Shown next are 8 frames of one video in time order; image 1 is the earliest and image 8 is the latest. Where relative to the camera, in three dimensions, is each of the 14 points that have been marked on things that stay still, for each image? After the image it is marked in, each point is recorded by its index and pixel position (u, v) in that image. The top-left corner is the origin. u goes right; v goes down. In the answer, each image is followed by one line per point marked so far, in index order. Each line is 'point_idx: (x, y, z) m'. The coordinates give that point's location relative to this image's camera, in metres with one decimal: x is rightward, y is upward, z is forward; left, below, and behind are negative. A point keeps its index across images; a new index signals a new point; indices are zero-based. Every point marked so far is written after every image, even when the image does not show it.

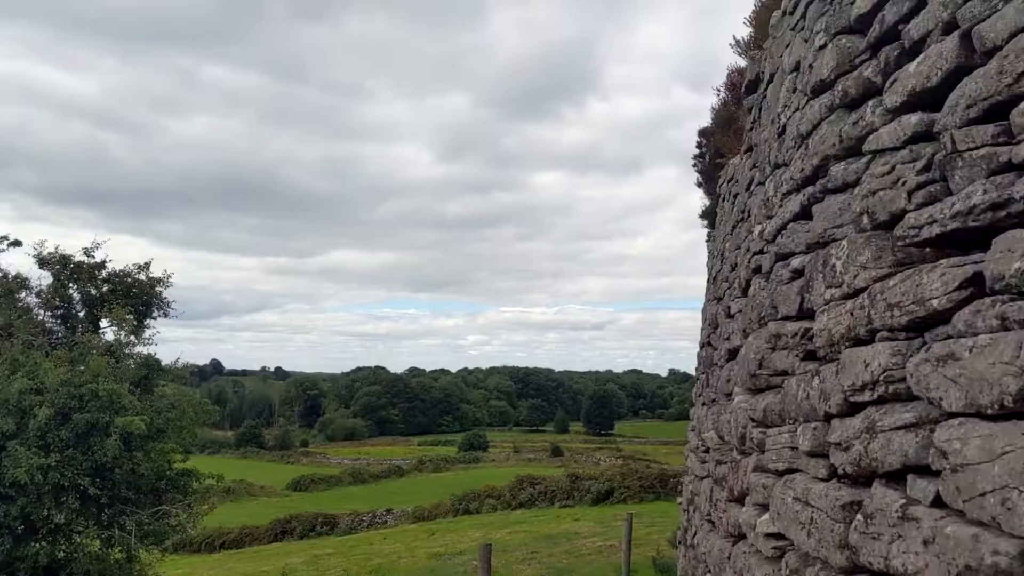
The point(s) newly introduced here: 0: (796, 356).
0: (+1.0, -0.2, +2.4) m
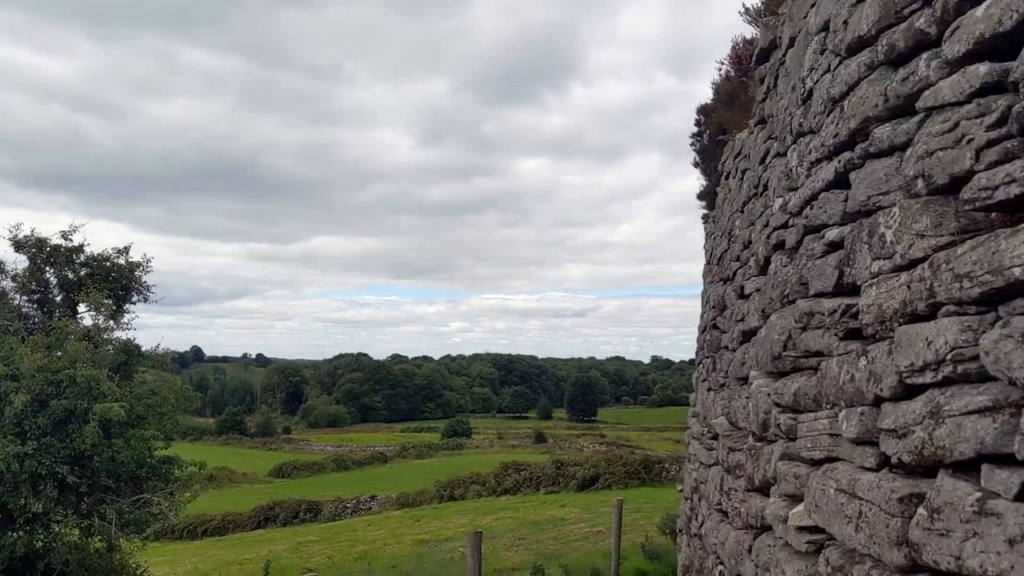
0: (+1.0, -0.2, +2.2) m
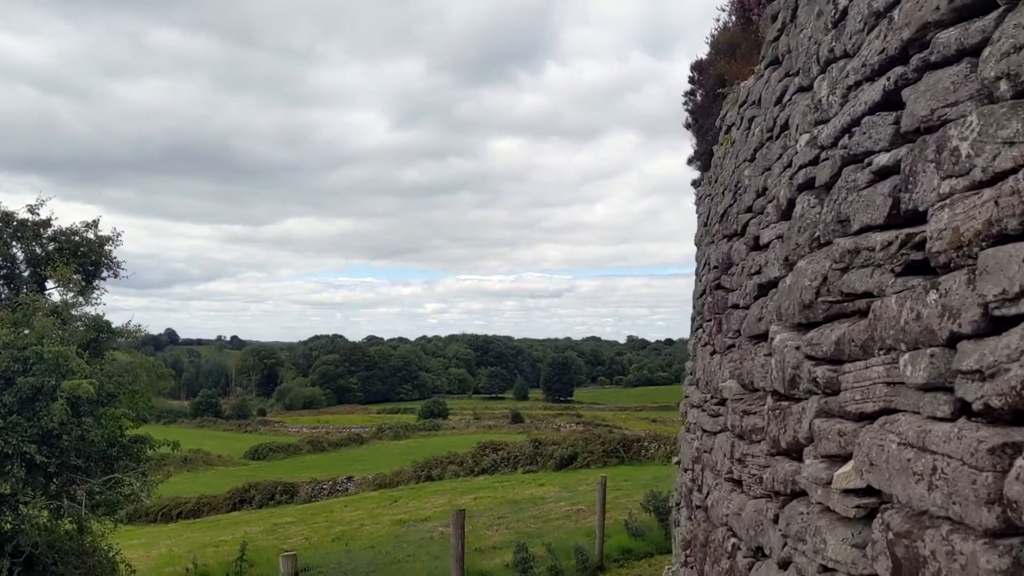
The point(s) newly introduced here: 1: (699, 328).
0: (+1.1, 0.0, +1.9) m
1: (+1.4, -0.3, +5.1) m
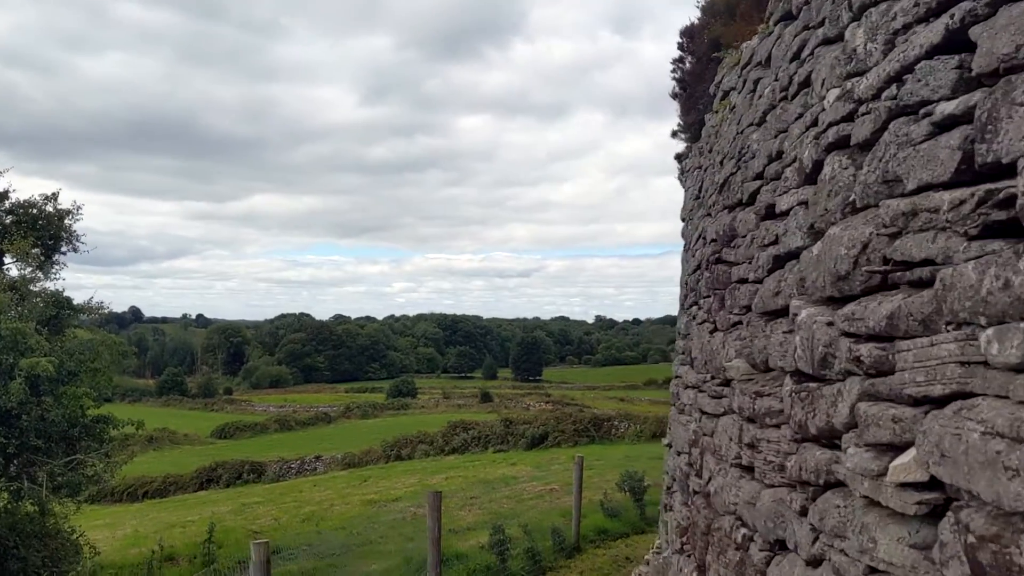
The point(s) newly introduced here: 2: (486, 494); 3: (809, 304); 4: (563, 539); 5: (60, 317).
0: (+1.1, +0.1, +1.7) m
1: (+1.3, -0.1, +4.8) m
2: (-0.7, -5.6, +18.6) m
3: (+1.1, -0.1, +2.5) m
4: (+0.8, -4.0, +11.0) m
5: (-6.9, -0.4, +10.3) m
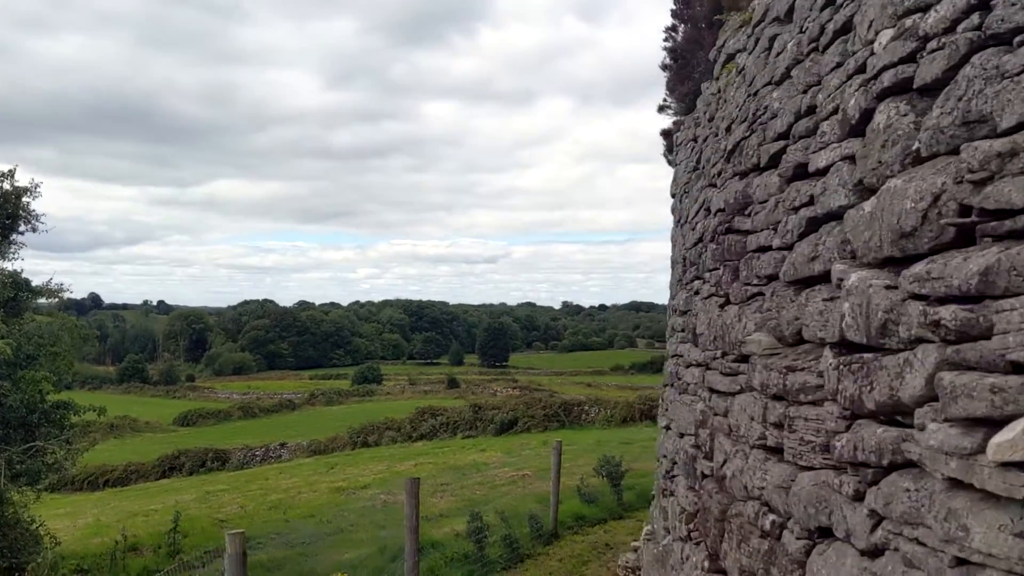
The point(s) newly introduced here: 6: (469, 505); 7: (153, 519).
0: (+1.2, +0.2, +1.4) m
1: (+1.2, +0.1, +4.6) m
2: (-1.5, -5.2, +18.3) m
3: (+1.1, +0.1, +2.3) m
4: (+0.4, -3.7, +10.8) m
5: (-7.2, -0.1, +9.7) m
6: (-0.8, -4.3, +13.5) m
7: (-10.3, -6.7, +19.7) m
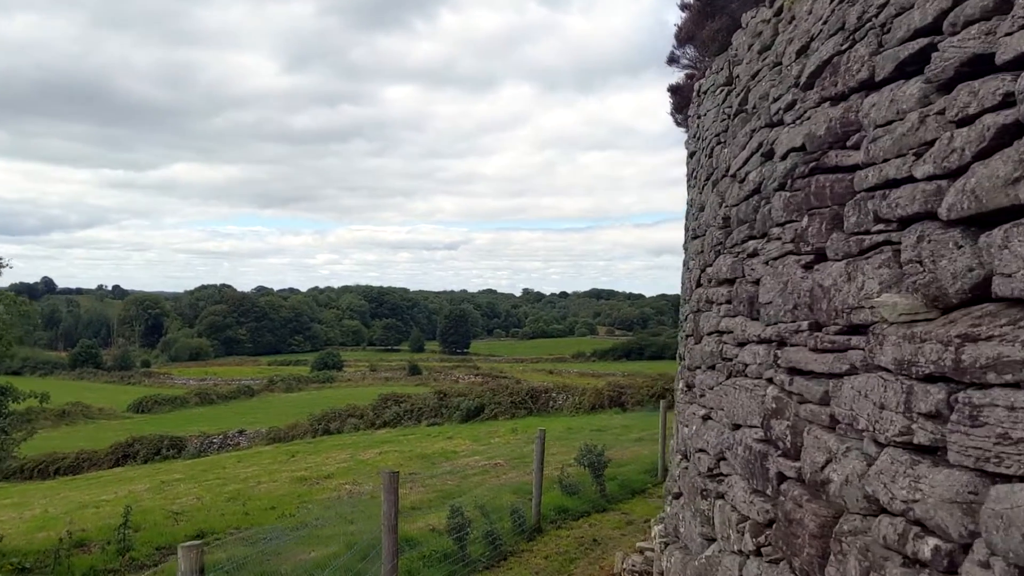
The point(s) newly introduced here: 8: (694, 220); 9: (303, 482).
0: (+1.5, +0.4, +0.7) m
1: (+1.3, +0.3, +3.8) m
2: (-2.2, -4.7, +17.5) m
3: (+1.4, +0.2, +1.5) m
4: (+0.2, -3.4, +10.0) m
5: (-7.4, +0.2, +8.4) m
6: (-1.3, -3.9, +12.7) m
7: (-11.2, -6.0, +18.4) m
8: (+1.5, +0.6, +5.7) m
9: (-5.9, -5.5, +19.3) m
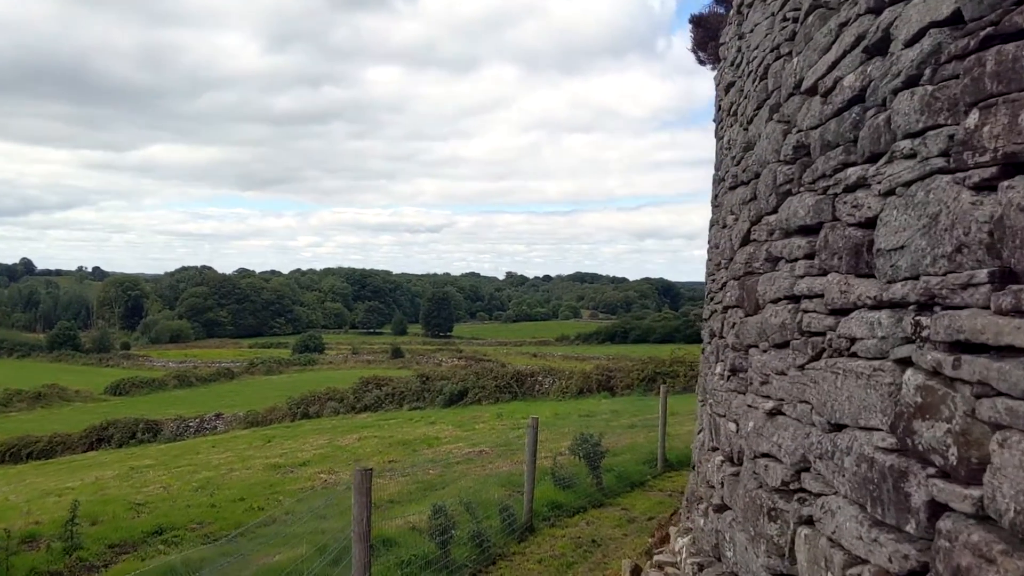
0: (+1.6, +0.5, -0.4) m
1: (+1.3, +0.5, +2.8) m
2: (-2.5, -4.1, +16.5) m
3: (+1.5, +0.4, +0.4) m
4: (0.0, -3.0, +9.0) m
5: (-7.5, +0.6, +7.2) m
6: (-1.5, -3.4, +11.6) m
7: (-11.5, -5.4, +17.1) m
8: (+1.5, +0.8, +4.7) m
9: (-6.3, -4.9, +18.2) m
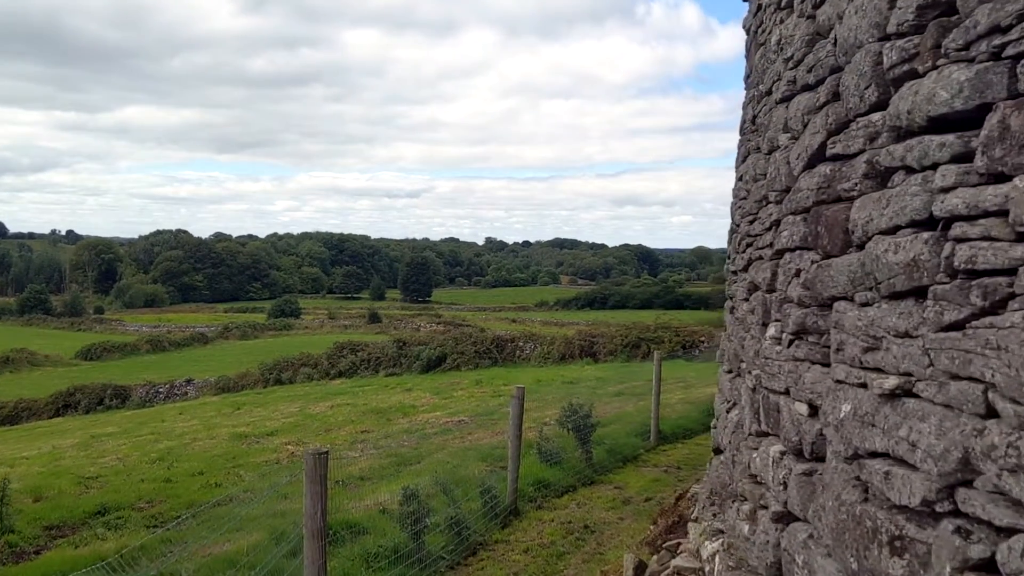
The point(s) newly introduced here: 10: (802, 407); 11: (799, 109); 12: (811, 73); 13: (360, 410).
0: (+1.7, +0.6, -1.5) m
1: (+1.4, +0.7, +1.7) m
2: (-3.0, -3.2, +15.5) m
3: (+1.5, +0.5, -0.6) m
4: (-0.2, -2.5, +8.1) m
5: (-7.6, +1.1, +5.8) m
6: (-1.8, -2.7, +10.6) m
7: (-12.0, -4.4, +15.9) m
8: (+1.5, +1.2, +3.6) m
9: (-6.8, -3.8, +17.1) m
10: (+1.2, -0.5, +2.9) m
11: (+1.4, +0.9, +3.4) m
12: (+1.5, +1.0, +3.3) m
13: (-4.4, -3.5, +19.5) m
